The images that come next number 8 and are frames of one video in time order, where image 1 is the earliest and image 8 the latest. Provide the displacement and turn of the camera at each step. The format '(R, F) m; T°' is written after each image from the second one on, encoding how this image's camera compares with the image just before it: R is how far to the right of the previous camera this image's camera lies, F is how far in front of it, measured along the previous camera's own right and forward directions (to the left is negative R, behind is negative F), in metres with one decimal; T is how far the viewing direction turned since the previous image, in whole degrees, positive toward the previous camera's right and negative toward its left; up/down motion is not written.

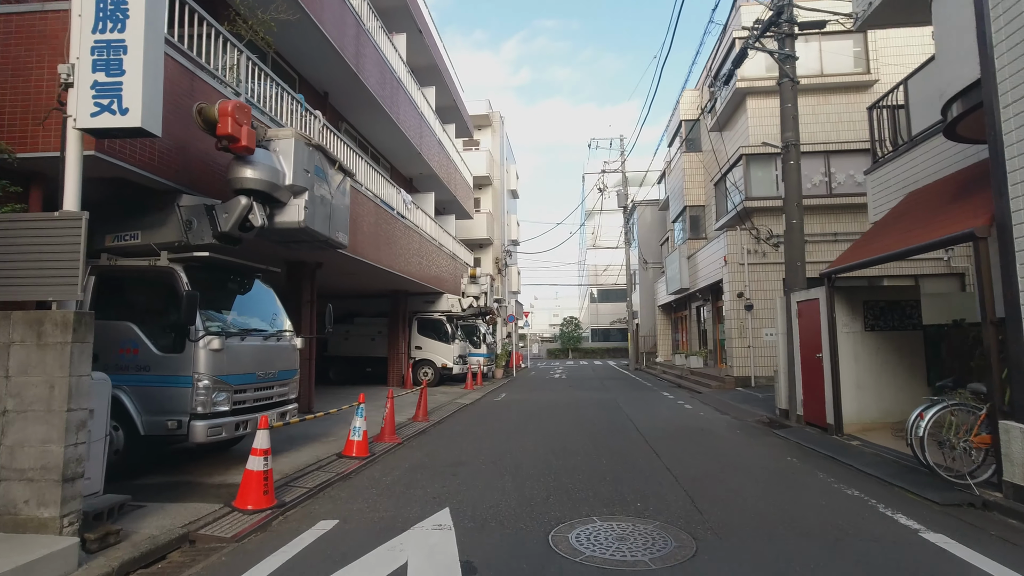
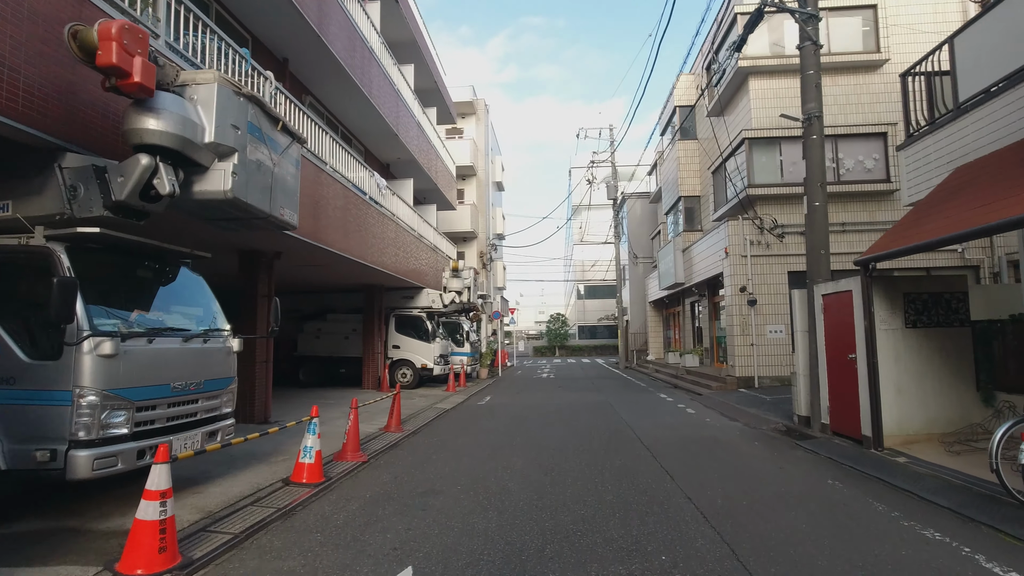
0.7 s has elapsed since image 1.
(0.0, +1.4) m; +1°
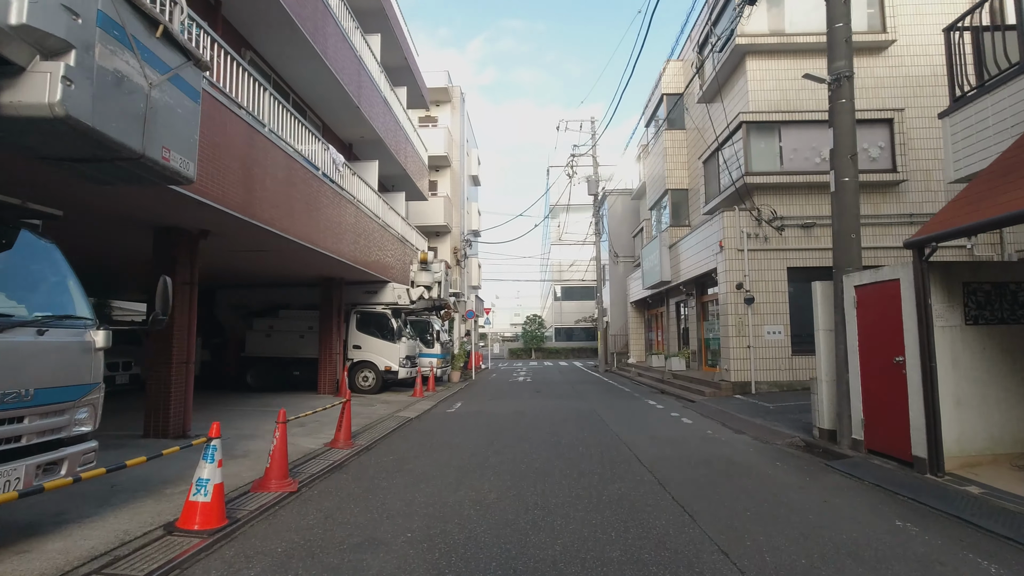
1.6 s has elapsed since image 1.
(0.0, +1.7) m; +2°
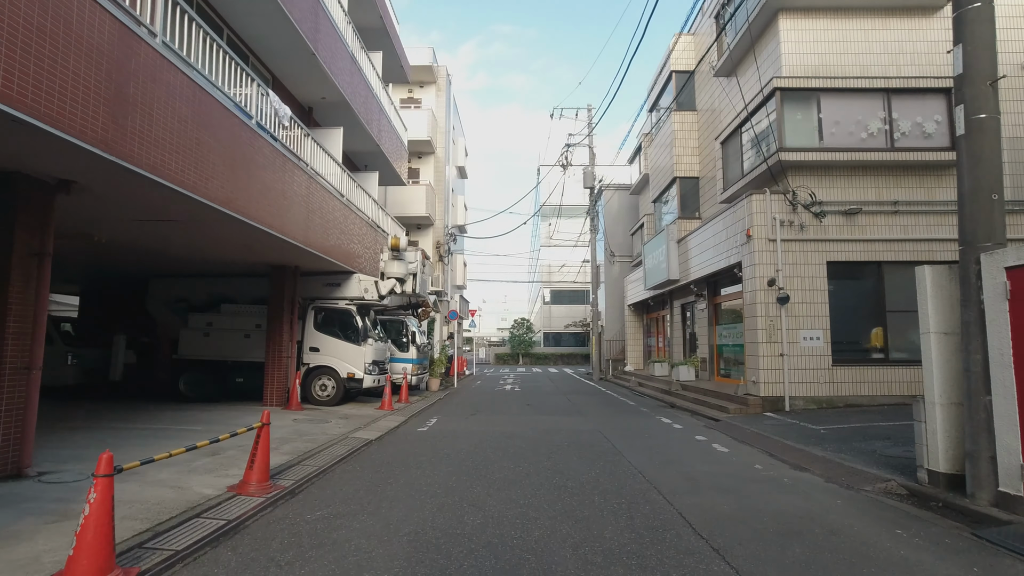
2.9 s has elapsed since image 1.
(0.0, +2.5) m; +1°
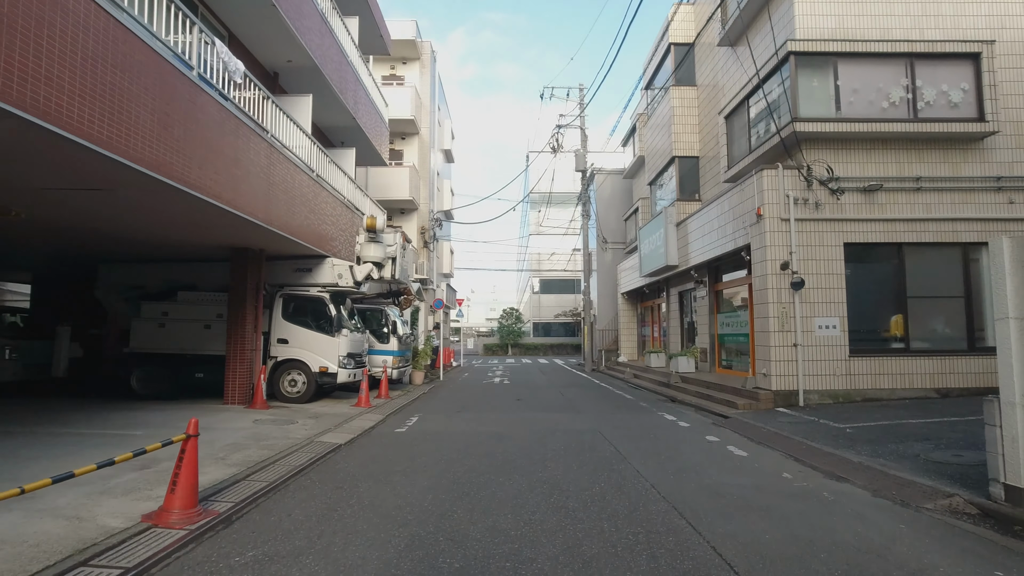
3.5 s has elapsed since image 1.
(0.0, +1.2) m; +1°
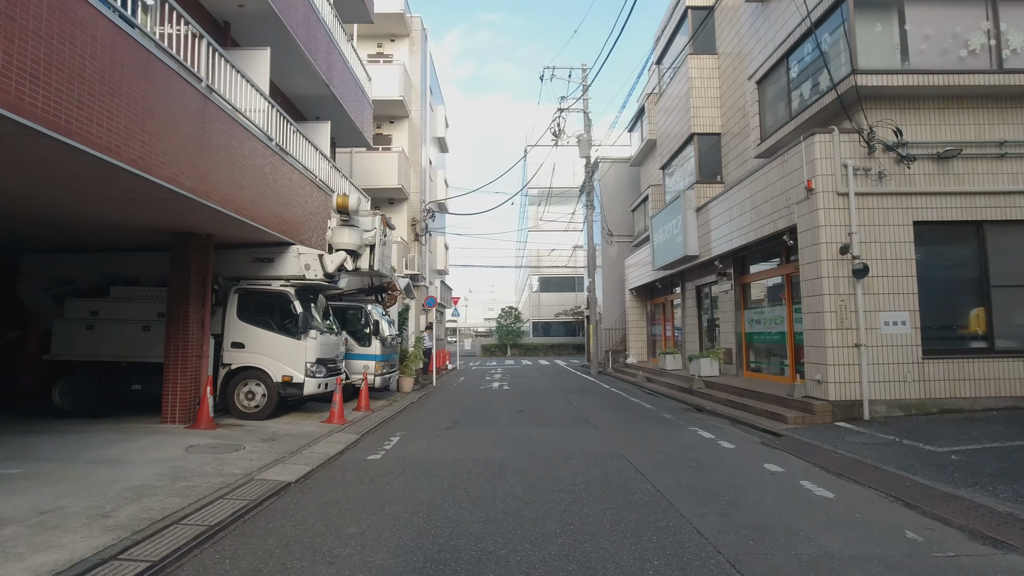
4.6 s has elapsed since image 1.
(0.0, +2.1) m; 0°
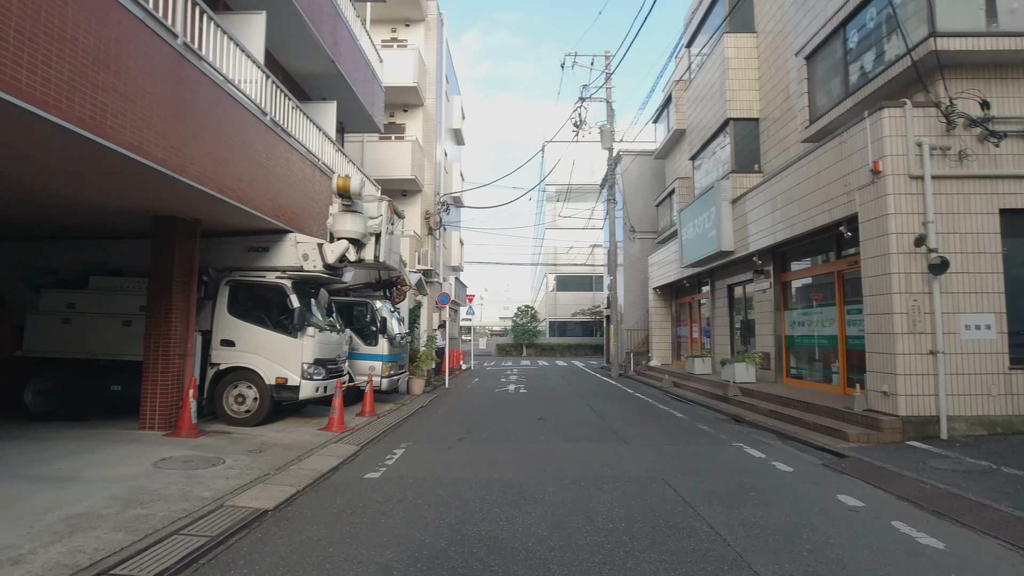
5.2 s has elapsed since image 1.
(-0.1, +1.2) m; -2°
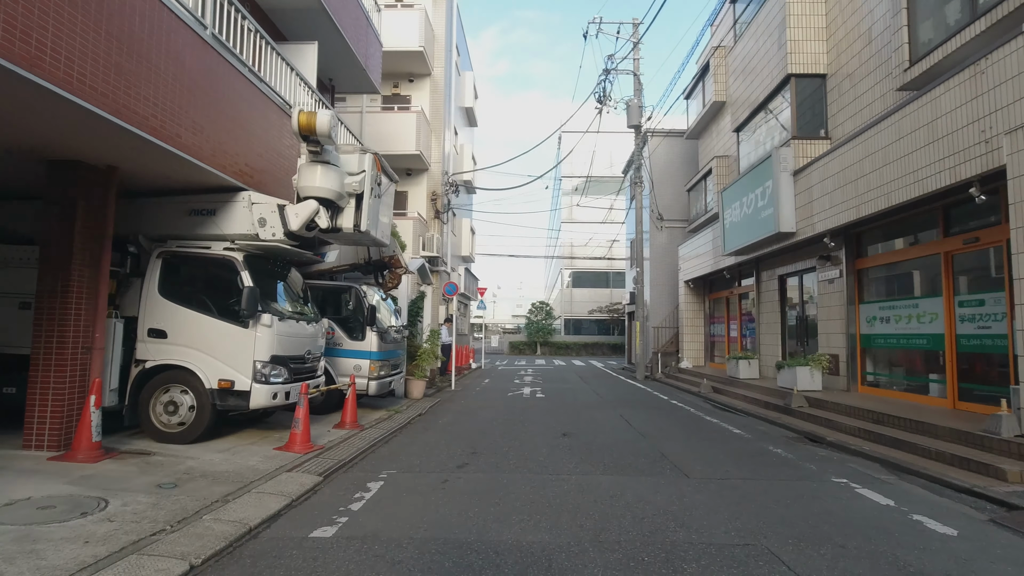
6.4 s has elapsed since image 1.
(-0.1, +2.4) m; -1°
